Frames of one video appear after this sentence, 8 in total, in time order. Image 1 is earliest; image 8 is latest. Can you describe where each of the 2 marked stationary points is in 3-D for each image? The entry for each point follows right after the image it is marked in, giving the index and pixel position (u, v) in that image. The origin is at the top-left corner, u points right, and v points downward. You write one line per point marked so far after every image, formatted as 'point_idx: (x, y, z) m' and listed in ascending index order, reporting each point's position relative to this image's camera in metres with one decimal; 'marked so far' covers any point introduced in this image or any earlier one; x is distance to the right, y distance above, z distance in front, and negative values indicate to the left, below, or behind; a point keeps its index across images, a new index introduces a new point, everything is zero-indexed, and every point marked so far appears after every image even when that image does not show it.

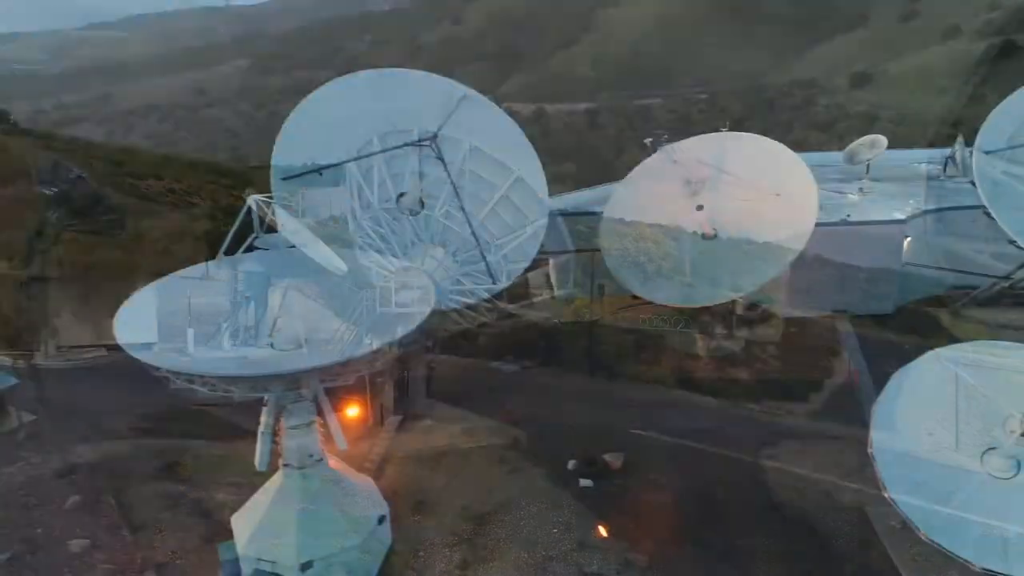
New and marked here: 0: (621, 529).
0: (+2.4, -5.4, +16.3) m
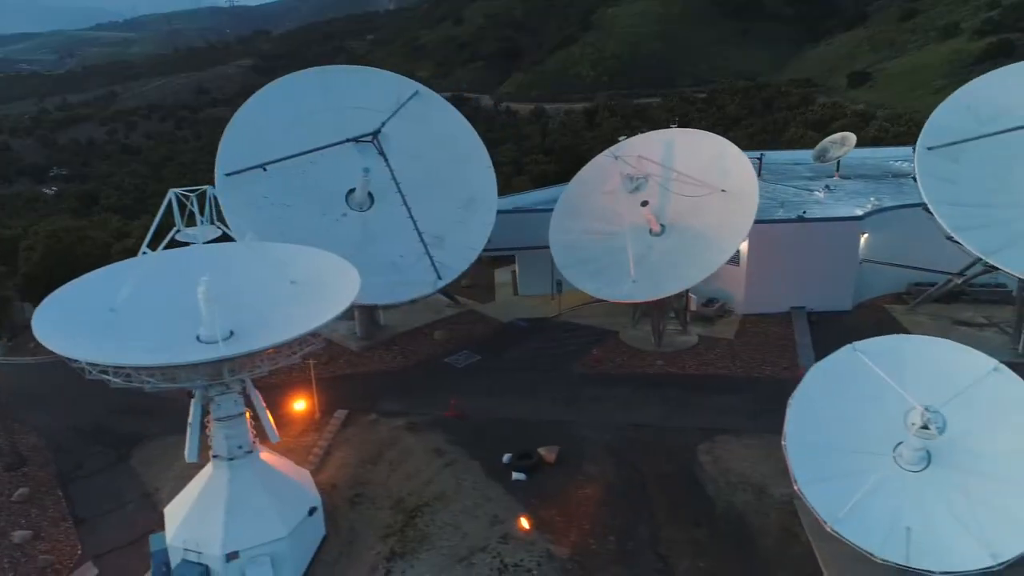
0: (+0.7, -5.3, +16.4) m
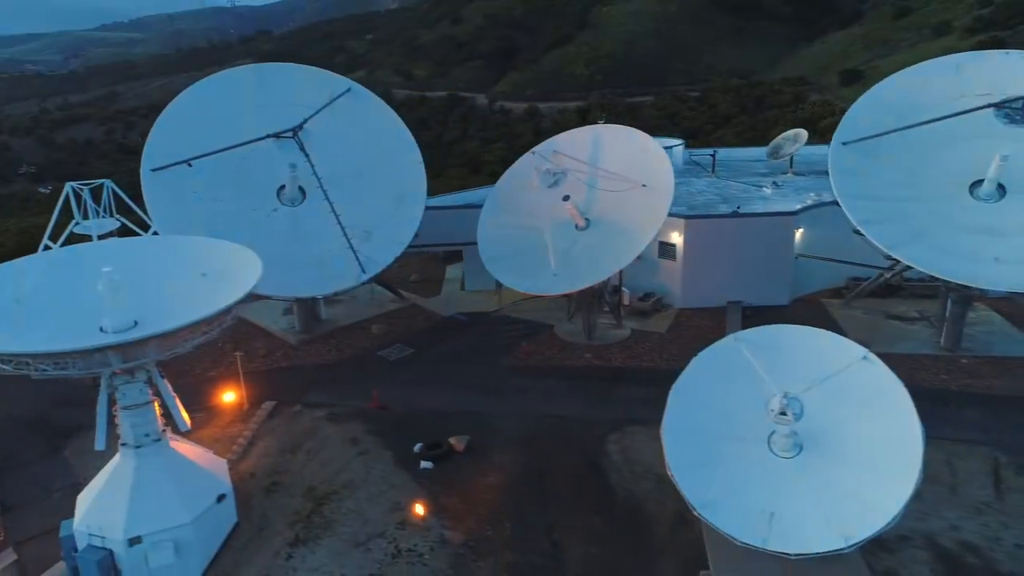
0: (-1.6, -5.1, +16.7) m
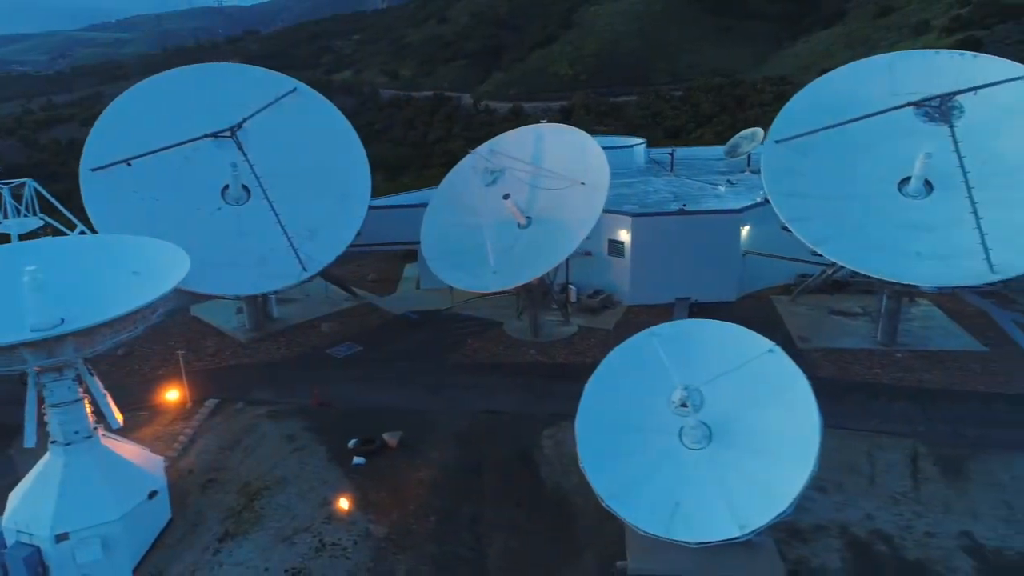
0: (-3.3, -5.1, +16.9) m
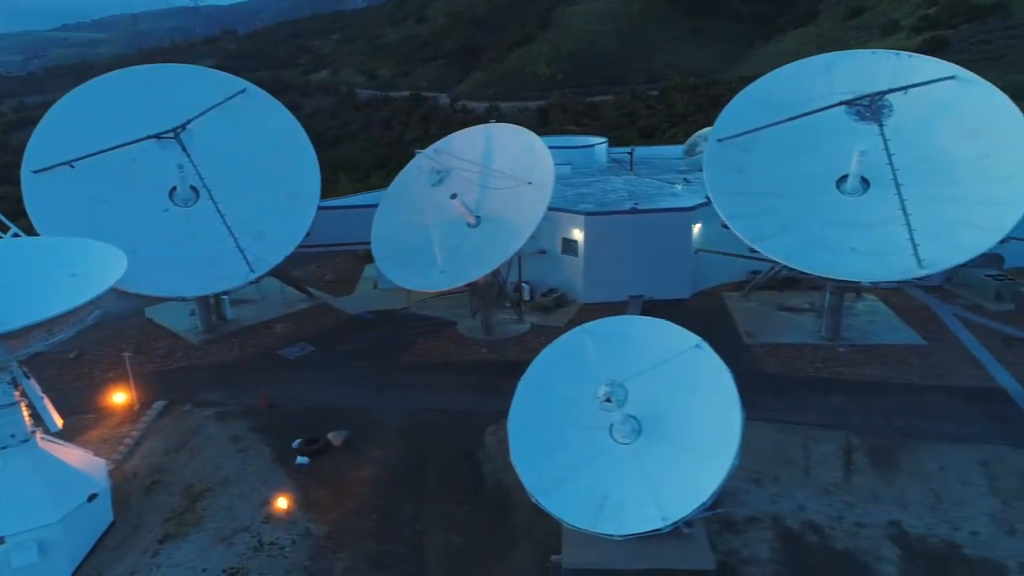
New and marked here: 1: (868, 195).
0: (-4.7, -5.1, +17.0) m
1: (+9.8, +2.5, +19.7) m
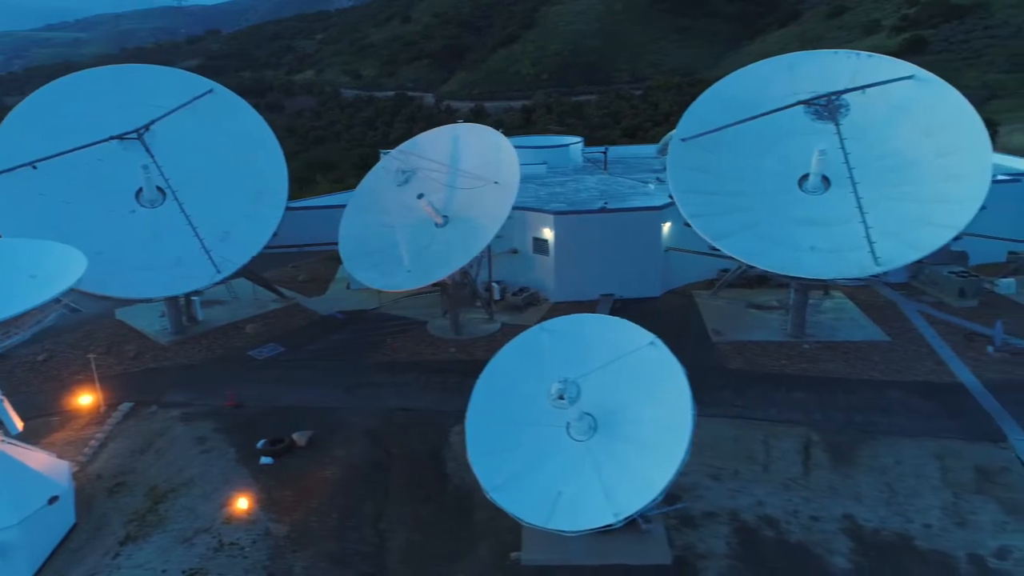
0: (-5.6, -5.1, +17.0) m
1: (+8.8, +2.6, +19.9) m
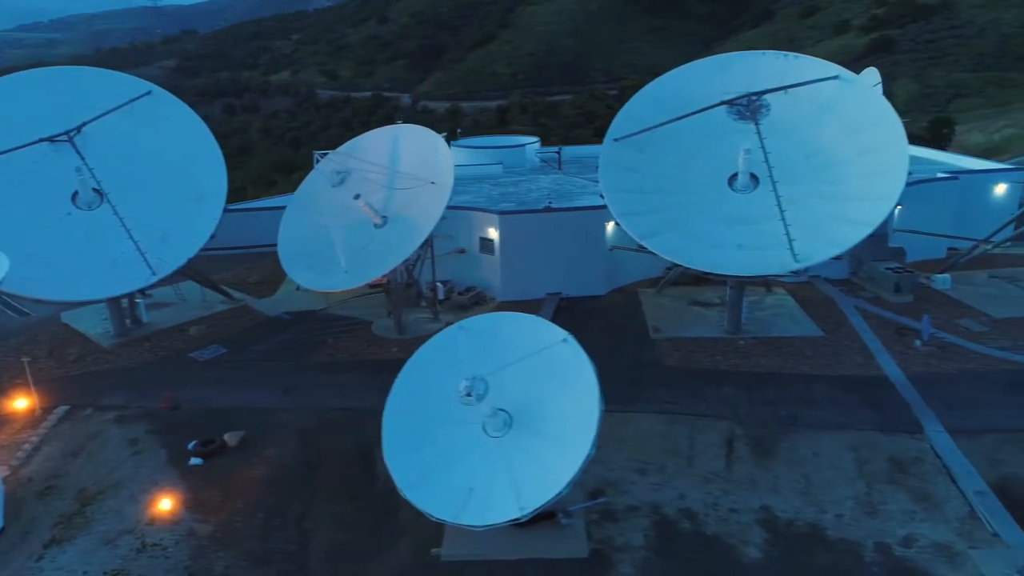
0: (-7.3, -5.1, +17.1) m
1: (+6.9, +2.7, +20.3) m
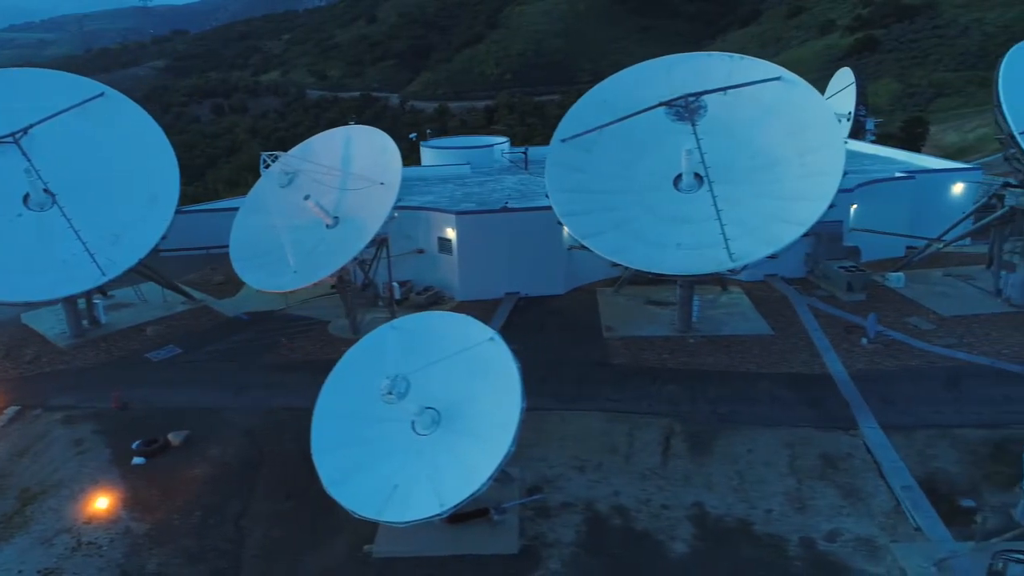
0: (-8.9, -5.1, +17.2) m
1: (+5.3, +2.7, +20.5) m
